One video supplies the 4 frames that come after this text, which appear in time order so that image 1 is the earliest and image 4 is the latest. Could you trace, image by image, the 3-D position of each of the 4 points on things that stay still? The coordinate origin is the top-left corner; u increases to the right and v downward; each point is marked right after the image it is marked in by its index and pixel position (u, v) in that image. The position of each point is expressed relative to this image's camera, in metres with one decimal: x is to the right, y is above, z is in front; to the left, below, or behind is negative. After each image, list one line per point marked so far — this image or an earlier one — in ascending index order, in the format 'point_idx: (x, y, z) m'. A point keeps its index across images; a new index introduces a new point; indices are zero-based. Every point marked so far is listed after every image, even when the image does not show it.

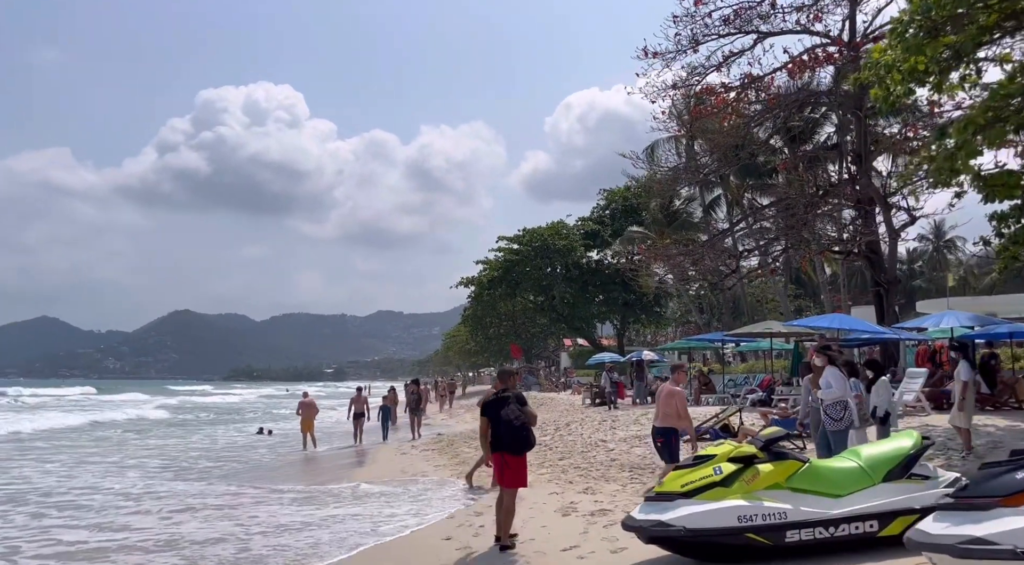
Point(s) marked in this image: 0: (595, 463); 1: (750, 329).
0: (+1.0, -2.3, +10.8) m
1: (+4.3, -0.8, +15.4) m
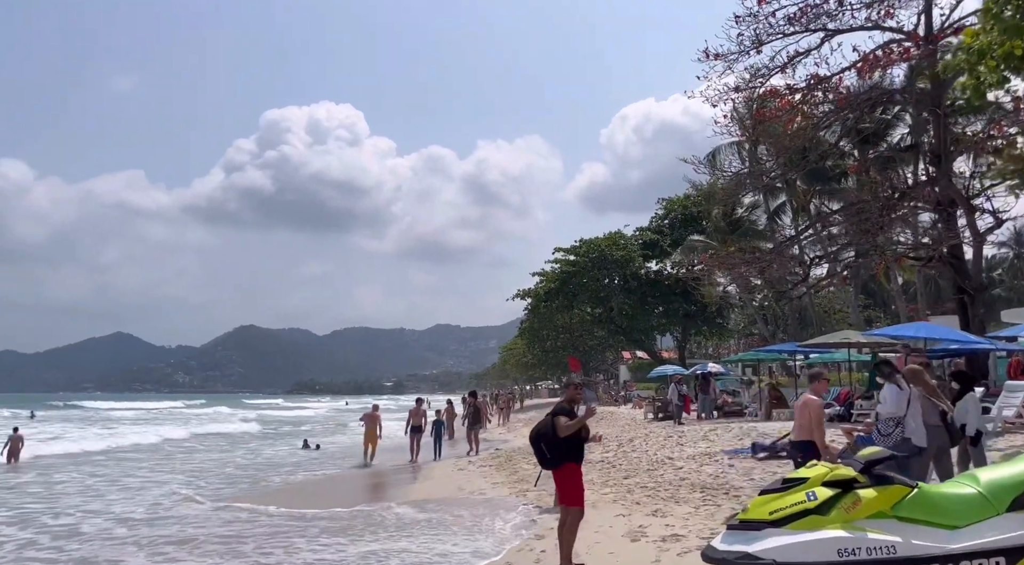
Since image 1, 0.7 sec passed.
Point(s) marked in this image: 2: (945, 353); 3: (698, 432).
0: (+1.8, -2.3, +10.1) m
1: (+5.3, -1.0, +14.5) m
2: (+7.2, -1.2, +14.2) m
3: (+3.0, -2.4, +13.7) m
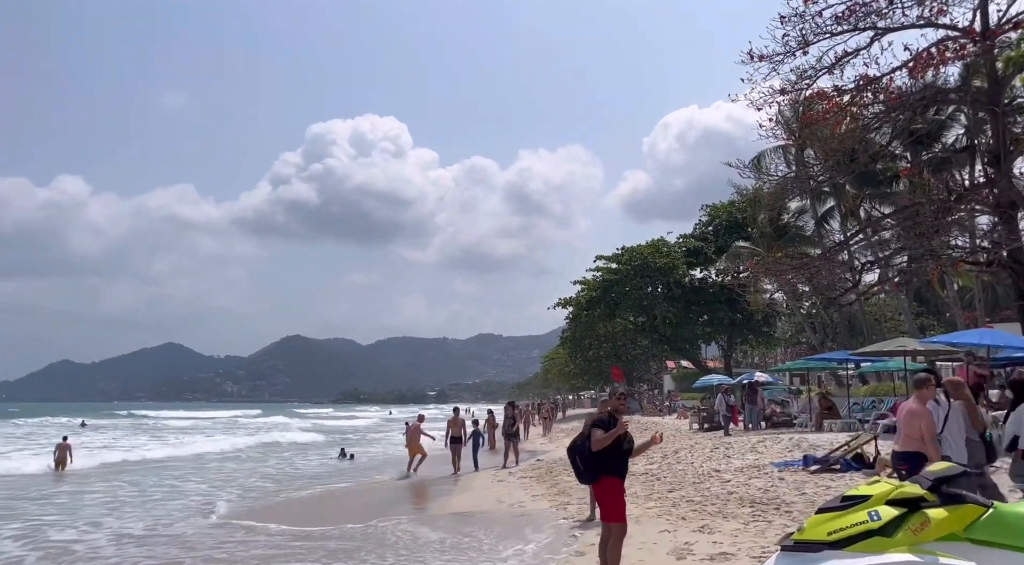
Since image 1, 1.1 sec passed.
0: (+2.2, -2.4, +9.7) m
1: (+6.0, -1.0, +13.9) m
2: (+7.8, -1.2, +13.5) m
3: (+3.6, -2.5, +13.3) m
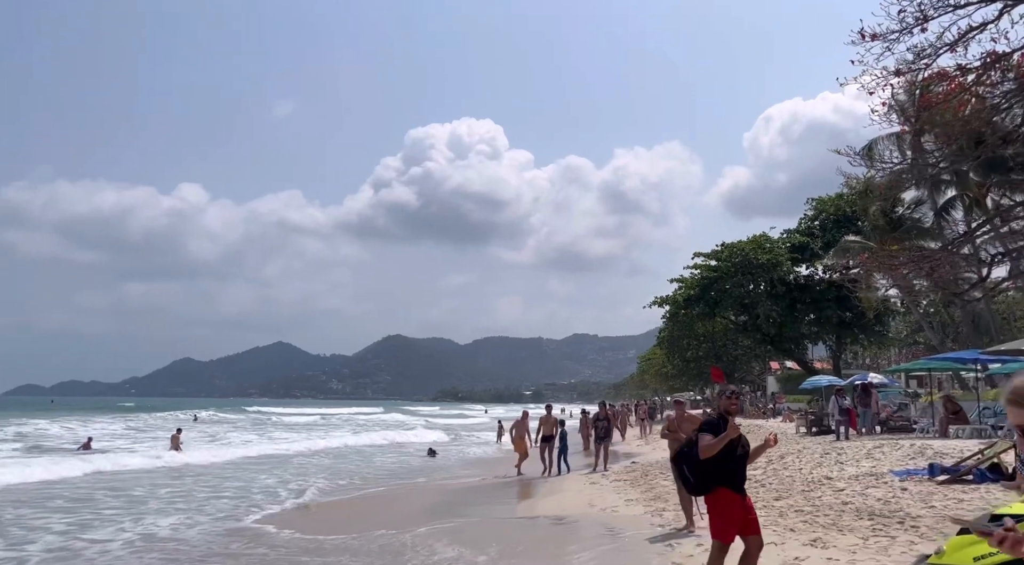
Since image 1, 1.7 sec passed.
0: (+3.2, -2.3, +8.8) m
1: (+7.4, -0.9, +12.6) m
2: (+9.2, -1.1, +12.0) m
3: (+5.0, -2.4, +12.2) m
